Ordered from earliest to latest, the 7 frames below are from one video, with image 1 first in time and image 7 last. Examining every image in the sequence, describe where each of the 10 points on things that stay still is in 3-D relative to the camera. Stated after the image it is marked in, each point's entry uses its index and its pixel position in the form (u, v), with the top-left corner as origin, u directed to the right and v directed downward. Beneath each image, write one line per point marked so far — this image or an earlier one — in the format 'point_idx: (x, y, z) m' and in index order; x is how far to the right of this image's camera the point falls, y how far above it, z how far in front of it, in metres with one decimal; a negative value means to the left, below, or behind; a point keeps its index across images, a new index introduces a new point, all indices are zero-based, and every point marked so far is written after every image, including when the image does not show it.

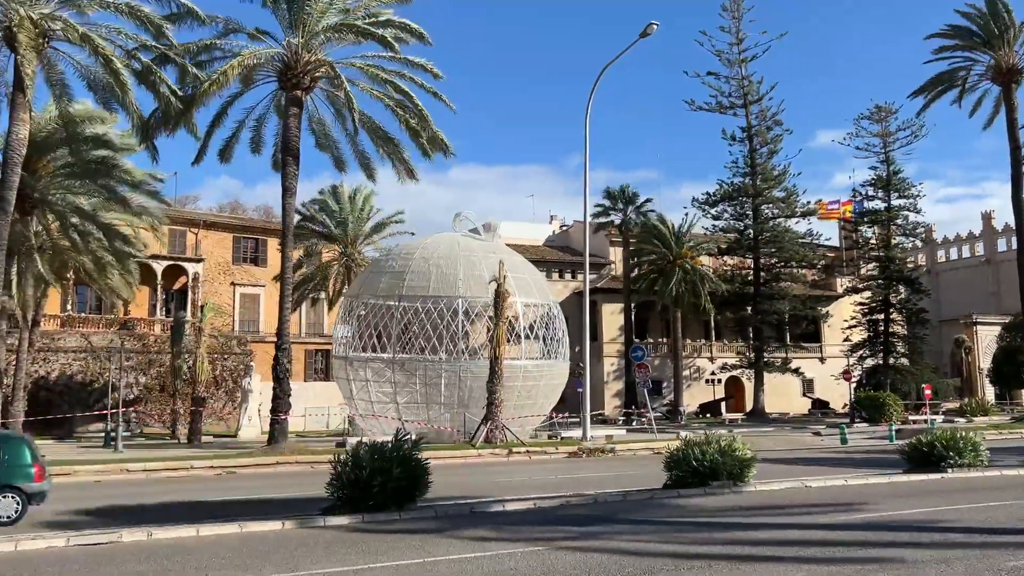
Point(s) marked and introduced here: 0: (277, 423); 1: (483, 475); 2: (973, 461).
0: (-4.7, -2.7, +15.5) m
1: (-0.6, -3.3, +13.4) m
2: (+6.7, -2.5, +11.3) m
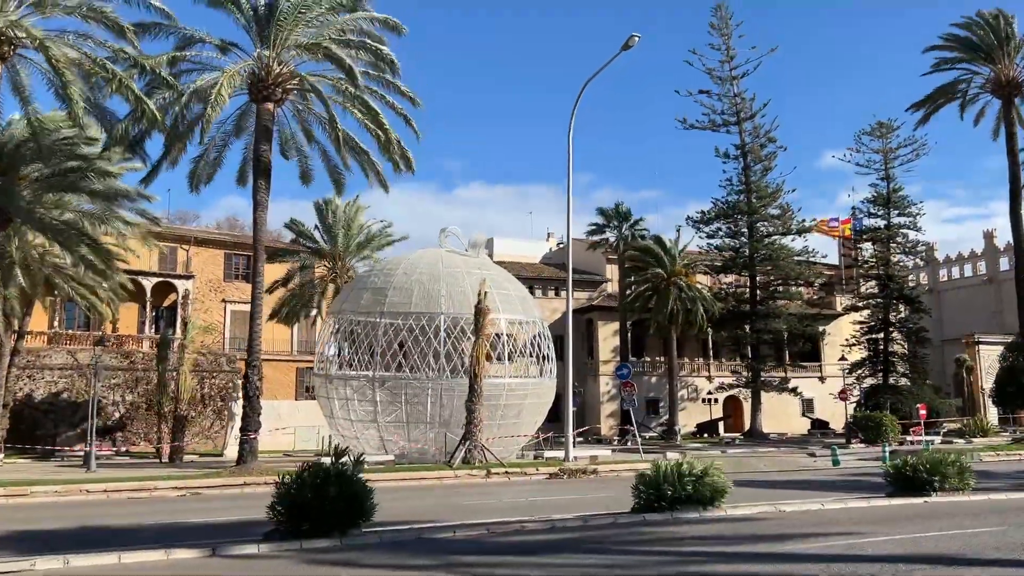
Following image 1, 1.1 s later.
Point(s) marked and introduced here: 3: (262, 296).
0: (-5.1, -3.0, +15.0) m
1: (-1.0, -3.5, +12.9) m
2: (+6.2, -2.7, +10.9) m
3: (-5.0, -0.2, +15.5) m
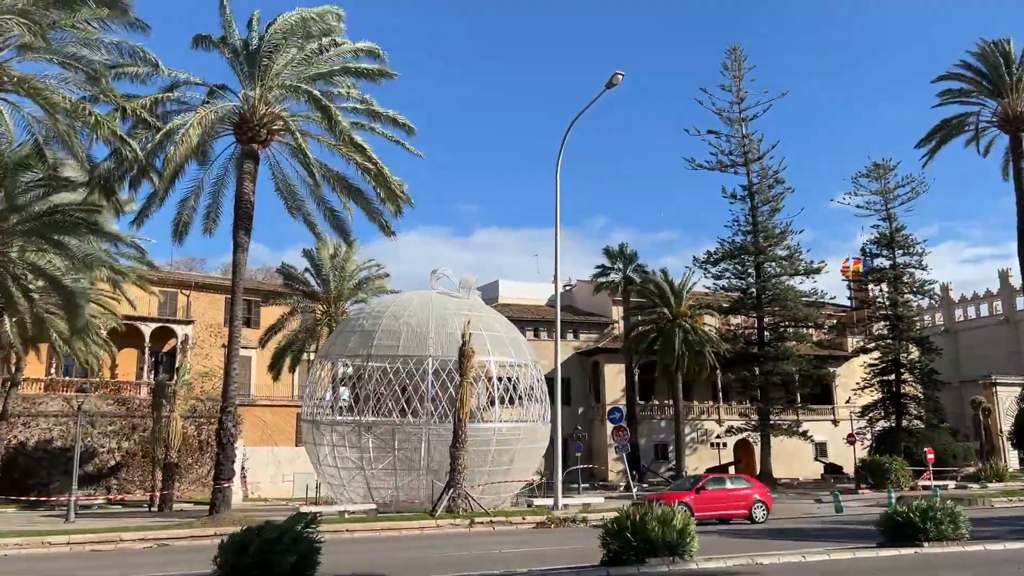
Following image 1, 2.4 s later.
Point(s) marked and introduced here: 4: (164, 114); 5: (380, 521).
0: (-5.5, -3.8, +14.6) m
1: (-1.4, -4.2, +12.4) m
2: (+5.8, -3.2, +10.2) m
3: (-5.3, -1.0, +15.2) m
4: (-7.7, +3.9, +17.2) m
5: (-2.7, -4.7, +15.6) m
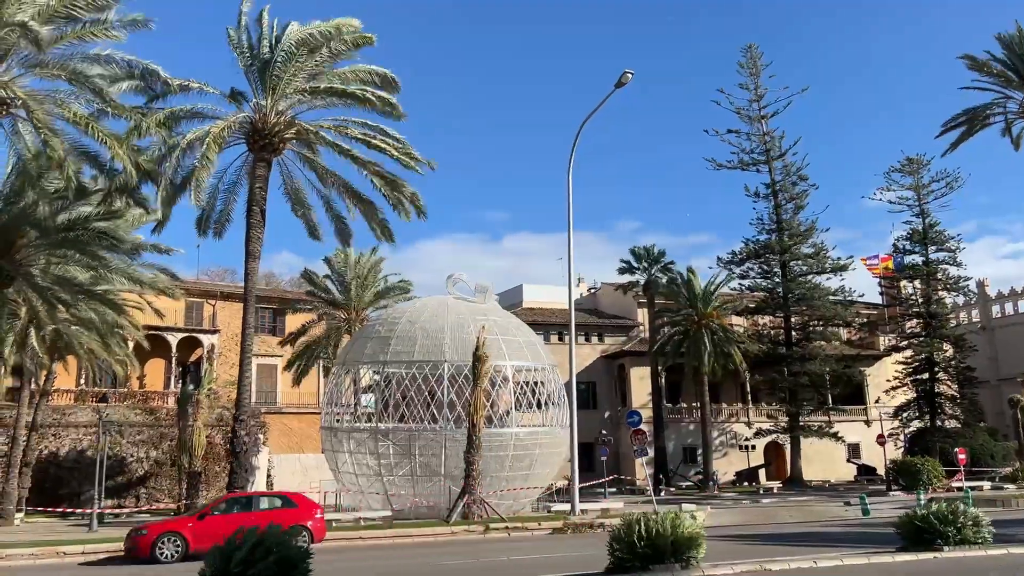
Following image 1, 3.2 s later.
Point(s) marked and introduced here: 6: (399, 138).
0: (-5.2, -3.9, +14.6) m
1: (-1.2, -4.3, +12.3) m
2: (+5.8, -3.2, +9.9) m
3: (-5.1, -1.2, +15.3) m
4: (-7.5, +3.7, +17.4) m
5: (-2.3, -4.8, +15.6) m
6: (-2.6, +3.3, +17.5) m
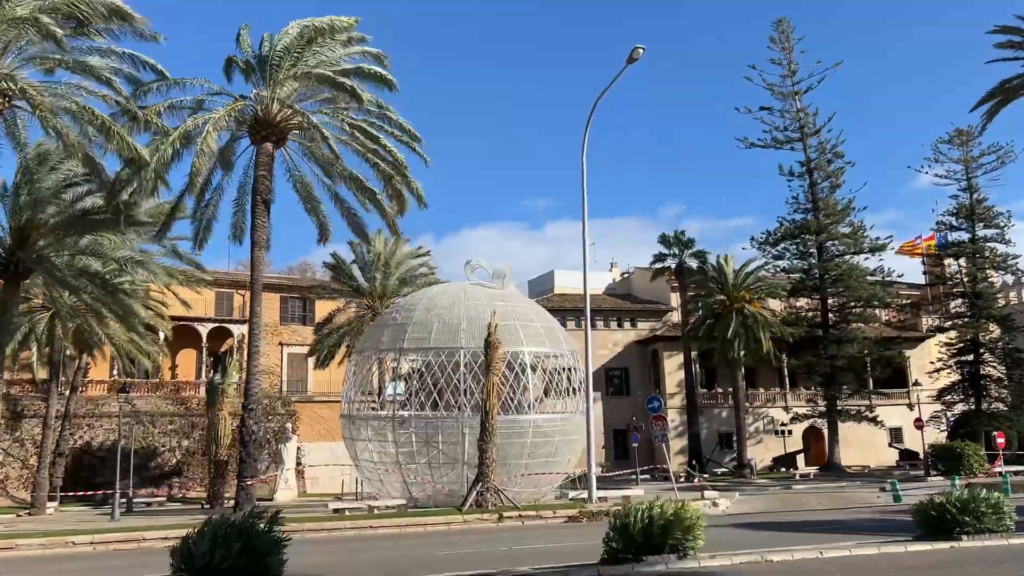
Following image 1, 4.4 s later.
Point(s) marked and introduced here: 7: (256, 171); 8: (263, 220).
0: (-5.0, -3.7, +14.6) m
1: (-1.1, -4.0, +12.0) m
2: (+5.8, -2.8, +9.3) m
3: (-4.9, -1.0, +15.2) m
4: (-7.2, +3.9, +17.3) m
5: (-2.1, -4.5, +15.4) m
6: (-2.4, +3.6, +17.2) m
7: (-5.3, +2.3, +16.1) m
8: (-5.2, +1.4, +16.0) m
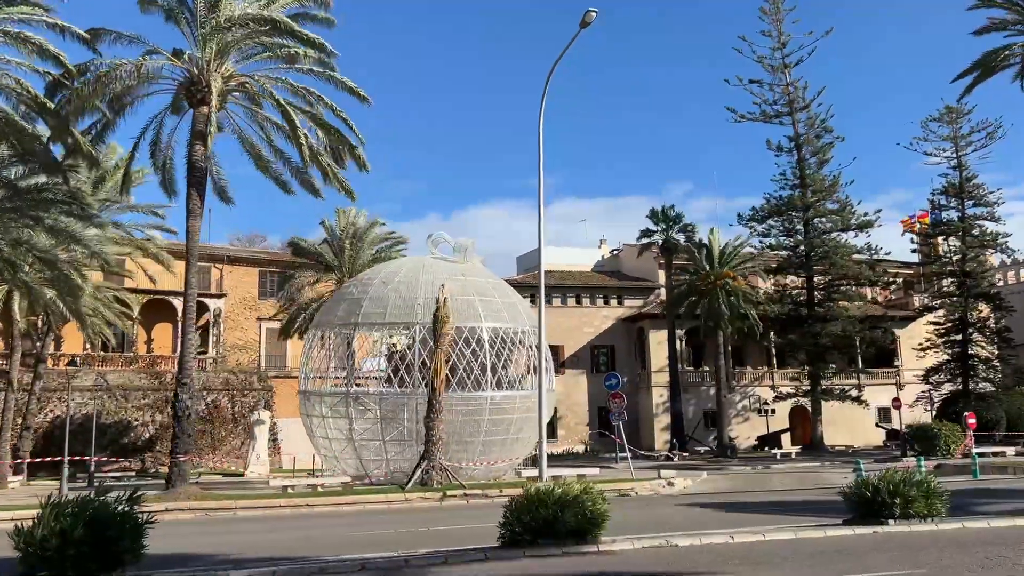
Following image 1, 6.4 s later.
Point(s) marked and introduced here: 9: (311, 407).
0: (-6.1, -3.2, +14.2) m
1: (-2.2, -3.6, +11.6) m
2: (+4.7, -2.5, +8.8) m
3: (-6.0, -0.4, +14.7) m
4: (-8.3, +4.5, +16.7) m
5: (-3.2, -4.0, +15.0) m
6: (-3.4, +4.2, +16.6) m
7: (-6.3, +2.9, +15.5) m
8: (-6.2, +1.9, +15.5) m
9: (-5.1, -3.0, +19.9) m
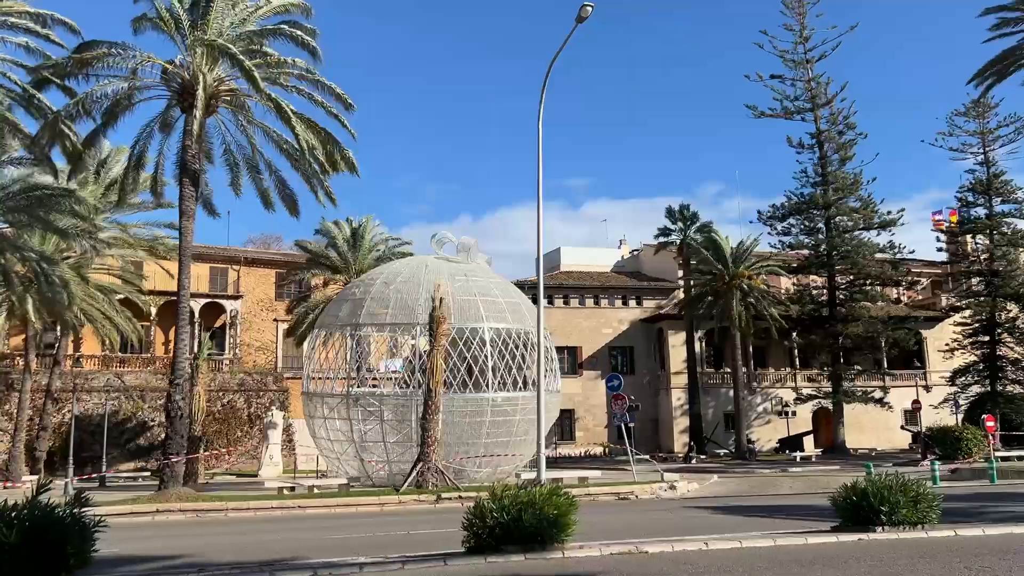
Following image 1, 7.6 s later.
0: (-6.2, -3.2, +14.2) m
1: (-2.4, -3.6, +11.5) m
2: (+4.4, -2.5, +8.4) m
3: (-6.1, -0.4, +14.7) m
4: (-8.3, +4.5, +16.8) m
5: (-3.2, -4.0, +14.9) m
6: (-3.4, +4.2, +16.5) m
7: (-6.4, +2.9, +15.5) m
8: (-6.3, +1.9, +15.5) m
9: (-5.0, -3.0, +19.9) m
